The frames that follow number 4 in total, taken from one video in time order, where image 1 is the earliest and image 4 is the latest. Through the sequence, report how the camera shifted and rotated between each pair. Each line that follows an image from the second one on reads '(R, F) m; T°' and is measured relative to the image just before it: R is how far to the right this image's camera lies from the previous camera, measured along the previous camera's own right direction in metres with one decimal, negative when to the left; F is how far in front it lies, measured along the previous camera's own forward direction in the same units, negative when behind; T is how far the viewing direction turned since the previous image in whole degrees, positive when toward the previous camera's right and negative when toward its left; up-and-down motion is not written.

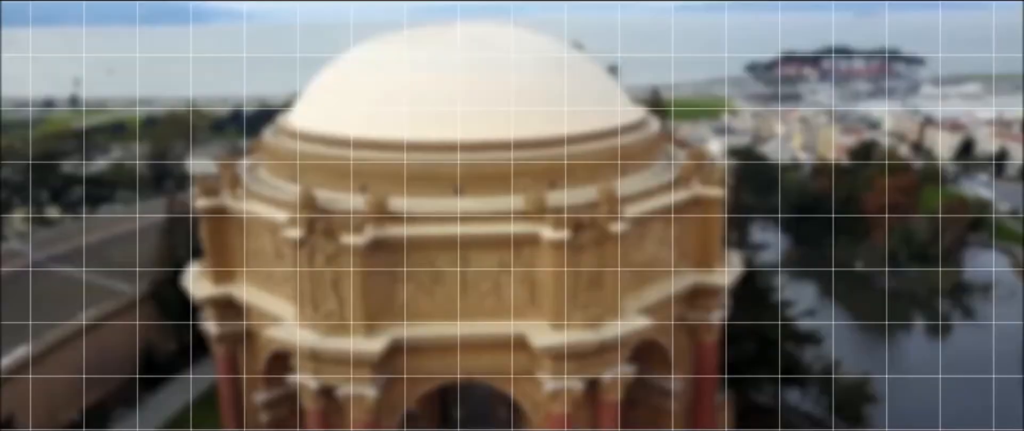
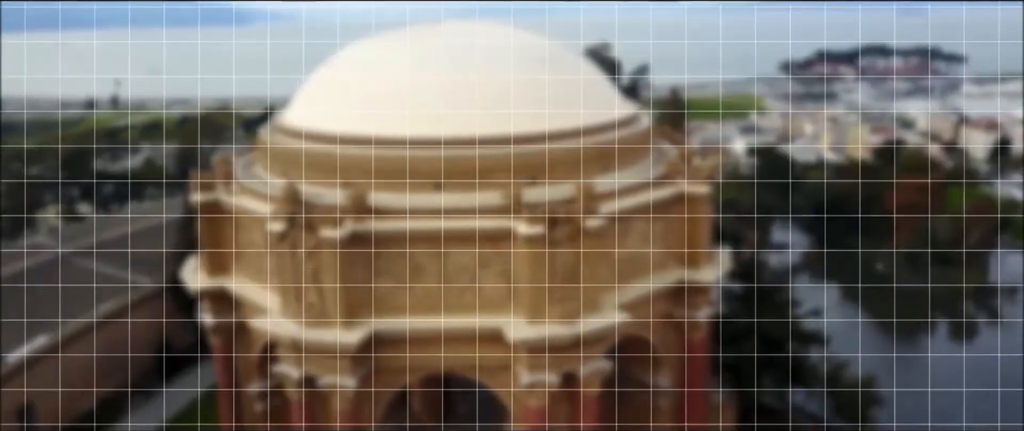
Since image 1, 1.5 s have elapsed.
(+0.6, -0.1) m; -3°
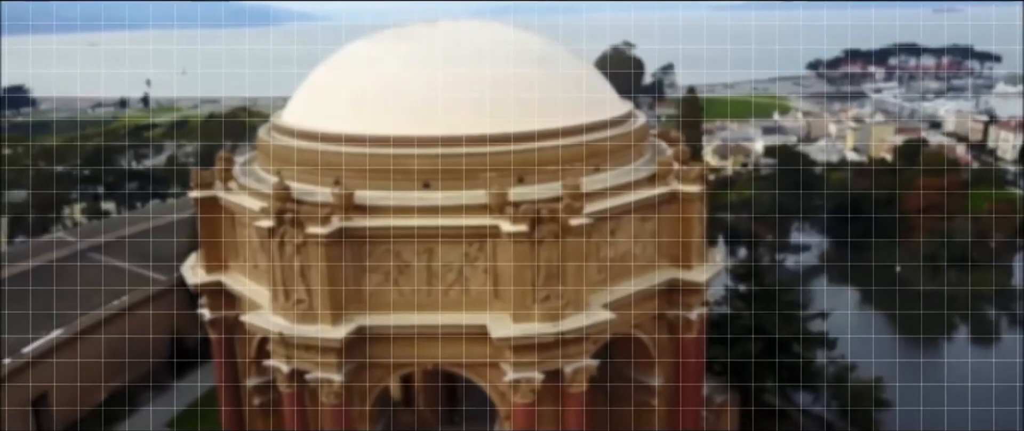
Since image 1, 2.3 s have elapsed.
(+0.5, 0.0) m; -2°
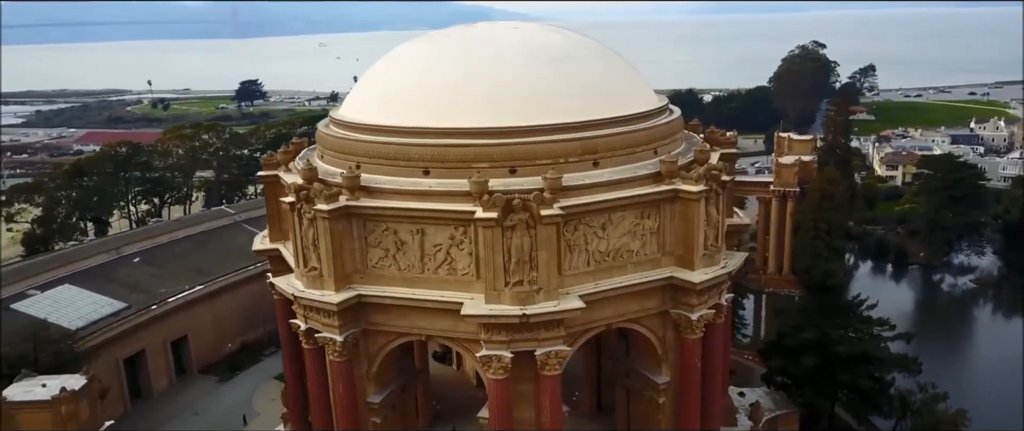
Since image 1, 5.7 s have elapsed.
(+2.6, -0.3) m; -15°
